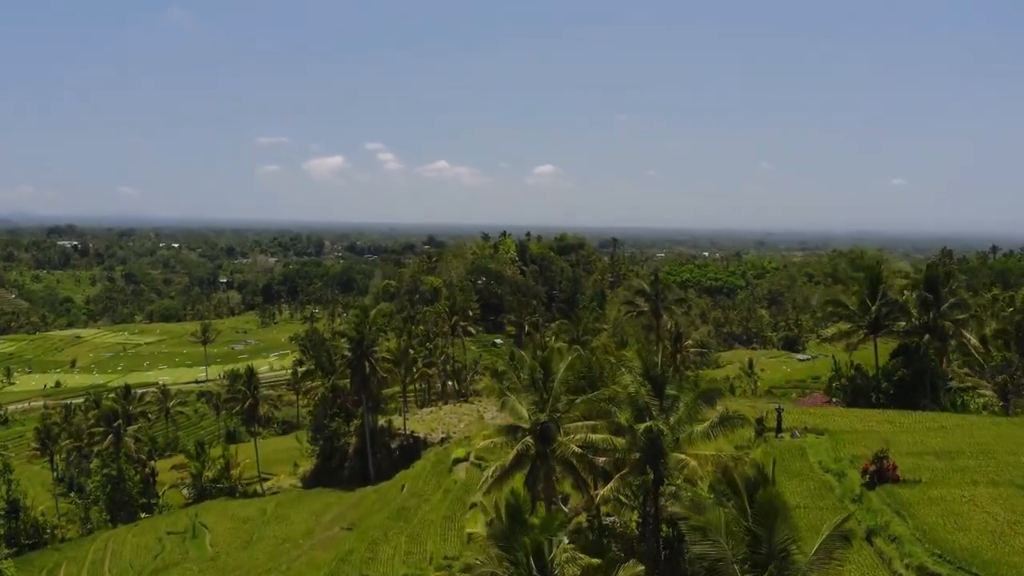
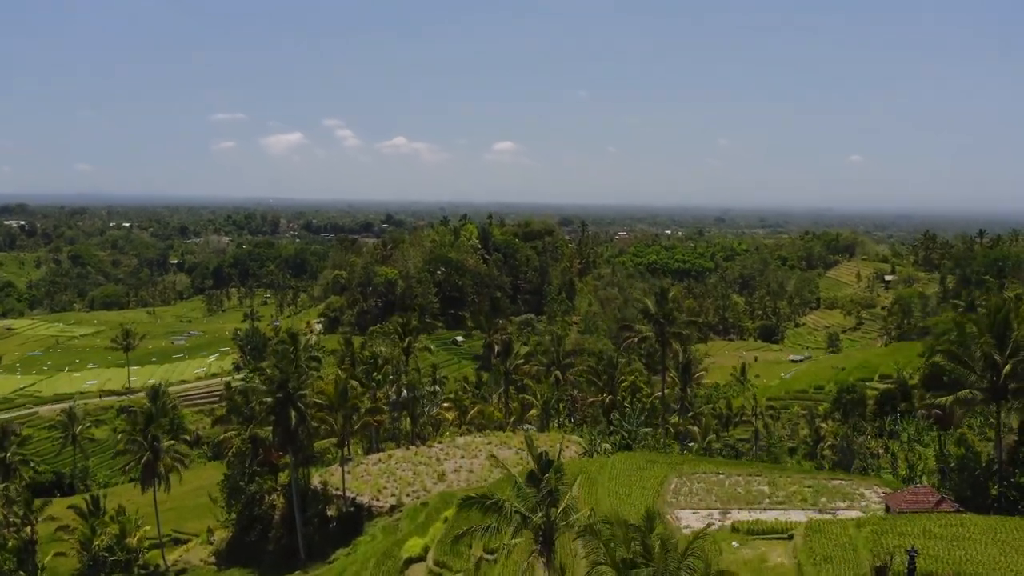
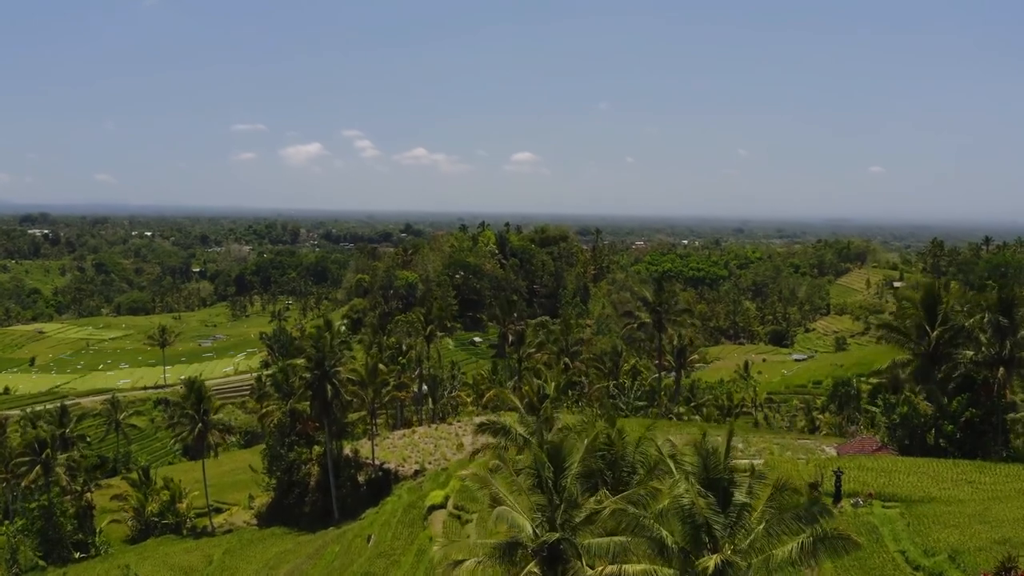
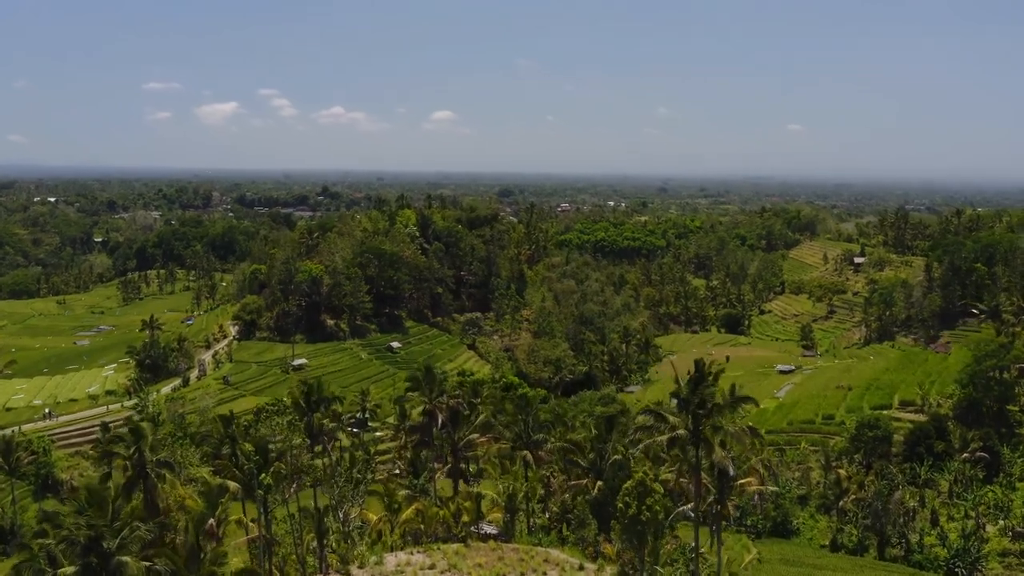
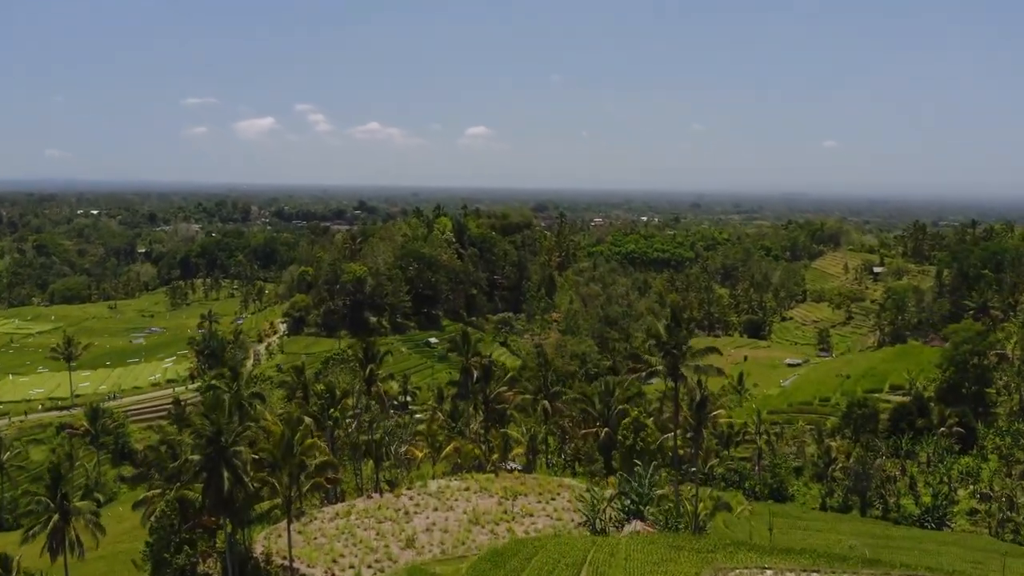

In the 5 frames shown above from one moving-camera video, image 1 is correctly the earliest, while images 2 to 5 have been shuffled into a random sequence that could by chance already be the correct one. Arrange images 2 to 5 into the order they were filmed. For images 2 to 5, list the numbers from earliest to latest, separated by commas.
3, 2, 5, 4
